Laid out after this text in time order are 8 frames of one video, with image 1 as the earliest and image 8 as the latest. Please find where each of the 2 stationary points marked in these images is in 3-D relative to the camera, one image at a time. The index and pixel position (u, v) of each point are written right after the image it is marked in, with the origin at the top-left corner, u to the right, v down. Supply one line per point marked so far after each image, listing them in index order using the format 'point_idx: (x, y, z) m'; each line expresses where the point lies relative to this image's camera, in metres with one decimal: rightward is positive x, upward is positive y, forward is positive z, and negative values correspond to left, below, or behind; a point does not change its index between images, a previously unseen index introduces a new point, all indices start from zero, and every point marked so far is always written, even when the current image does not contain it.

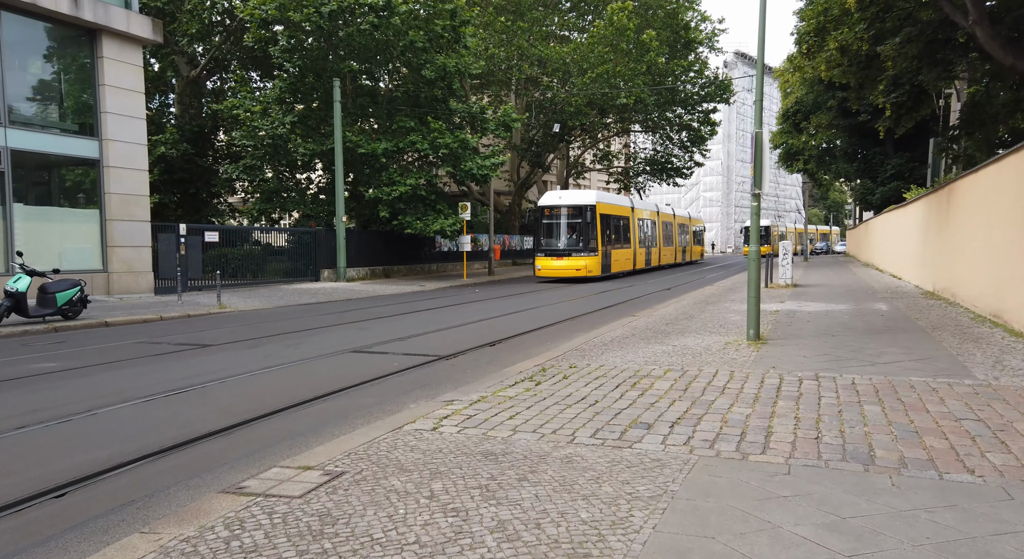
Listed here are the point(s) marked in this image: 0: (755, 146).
0: (+3.1, +1.7, +9.8) m
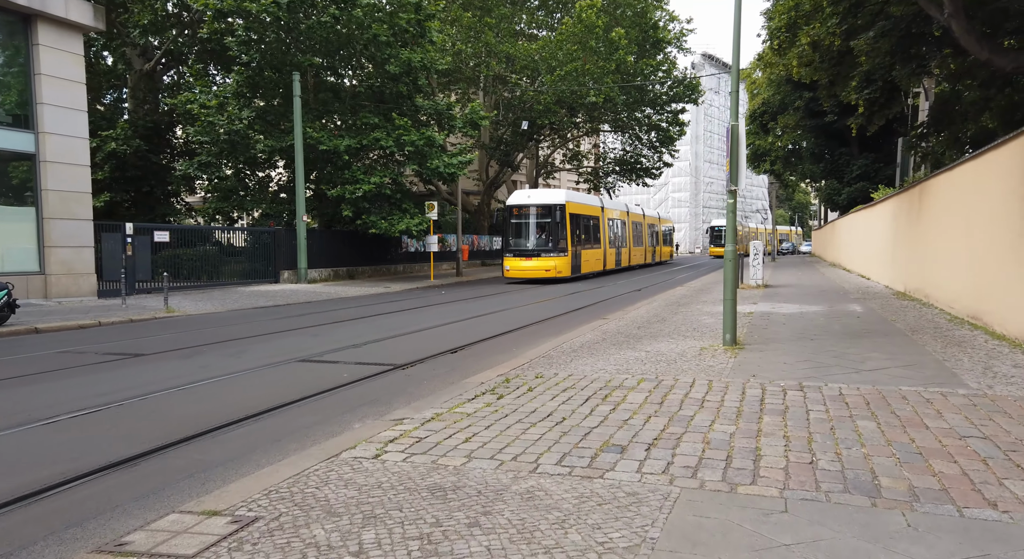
0: (+2.6, +1.7, +9.3) m
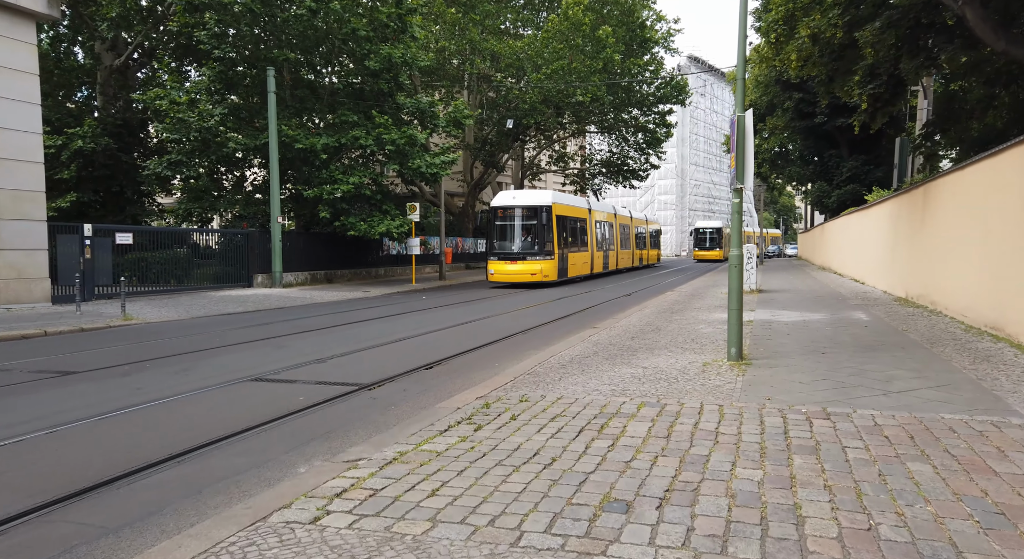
0: (+2.4, +1.6, +8.4) m
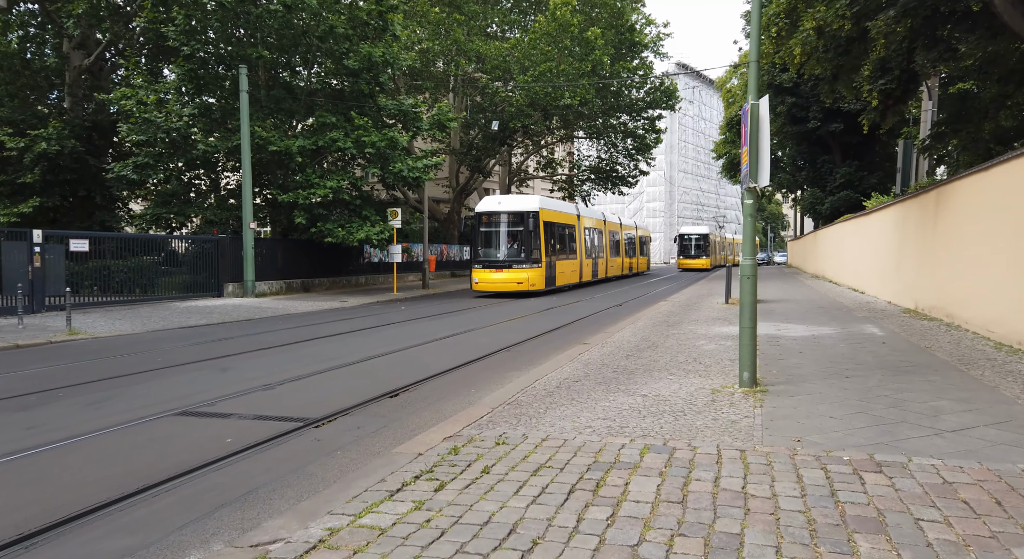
0: (+2.2, +1.5, +7.3) m
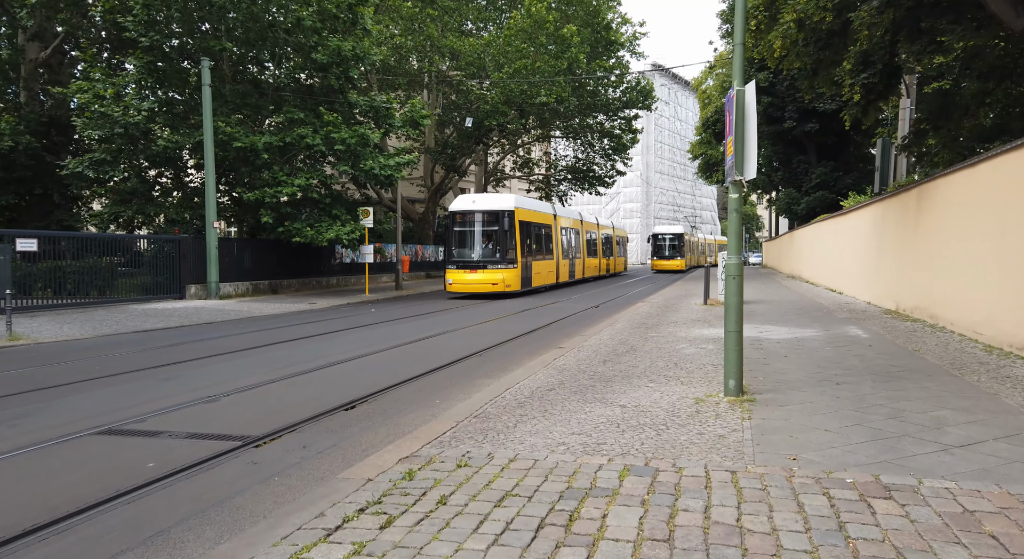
0: (+1.9, +1.5, +6.8) m
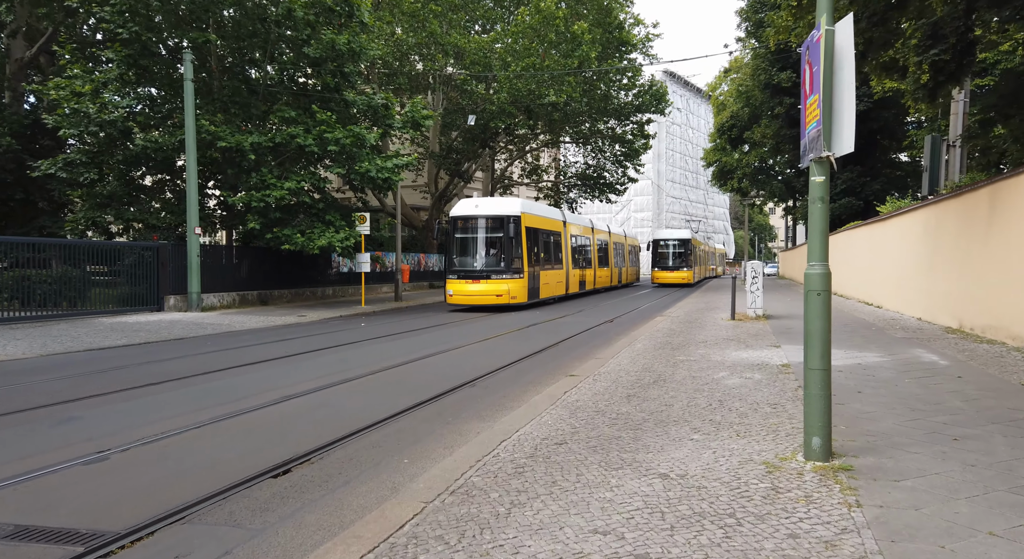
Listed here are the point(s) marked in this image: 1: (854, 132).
0: (+1.9, +1.4, +4.8) m
1: (+2.1, +0.9, +4.7) m
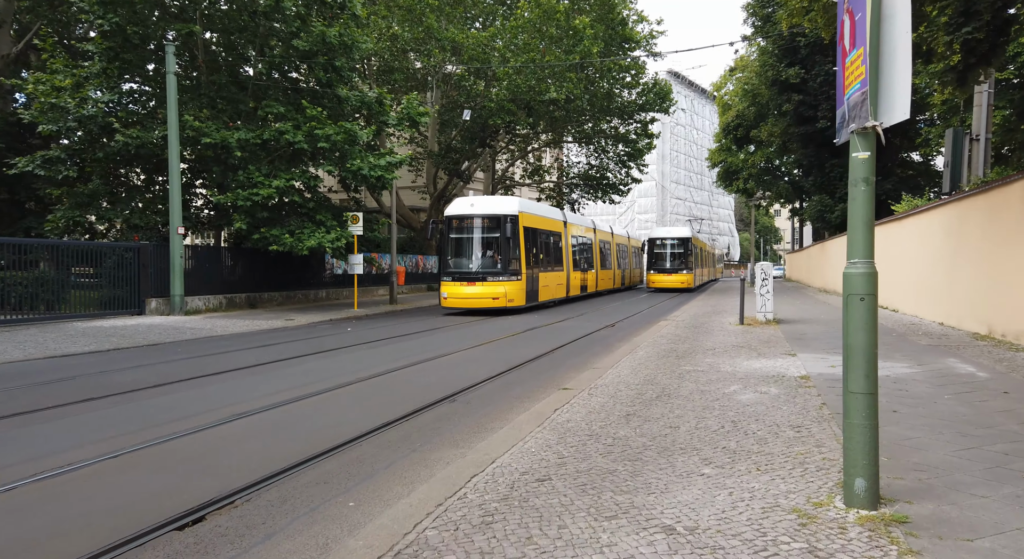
0: (+1.8, +1.4, +3.8) m
1: (+1.9, +0.9, +3.8) m
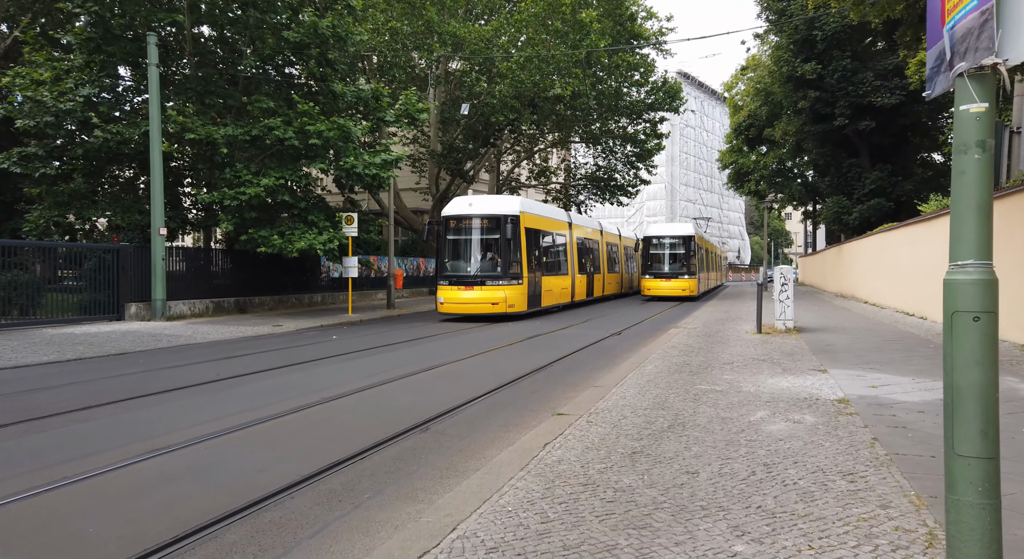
0: (+1.6, +1.3, +2.6) m
1: (+1.7, +0.8, +2.5) m
